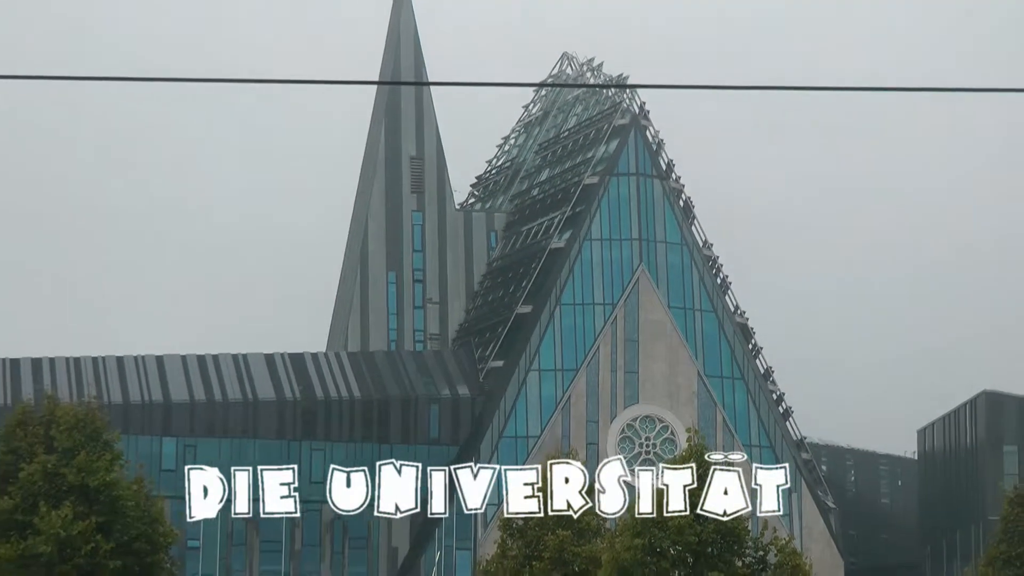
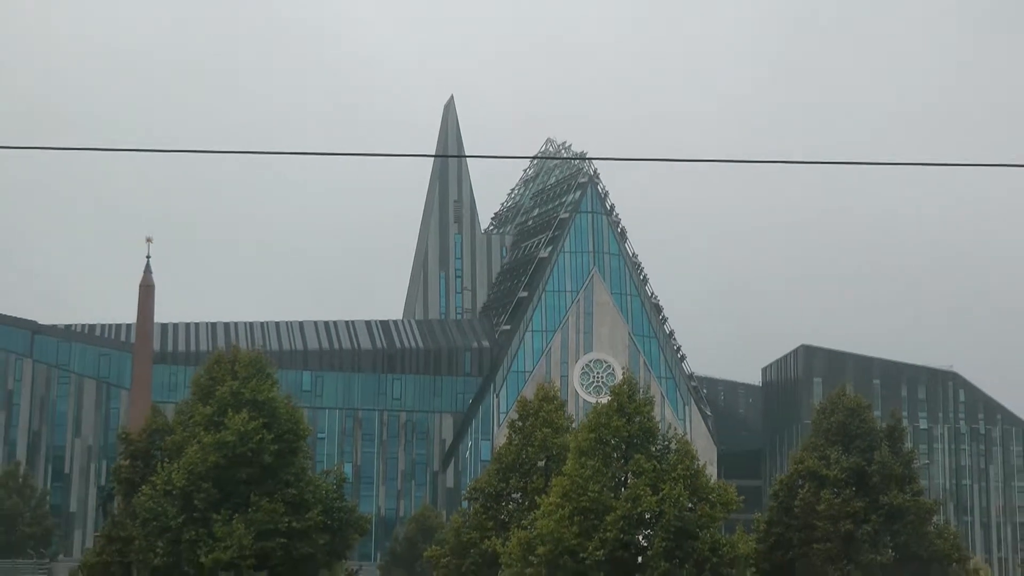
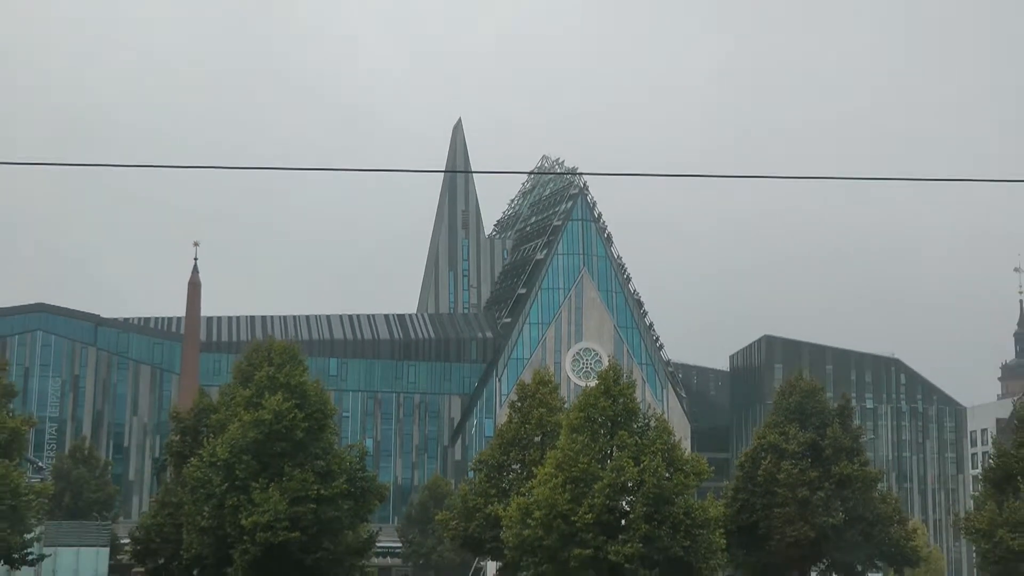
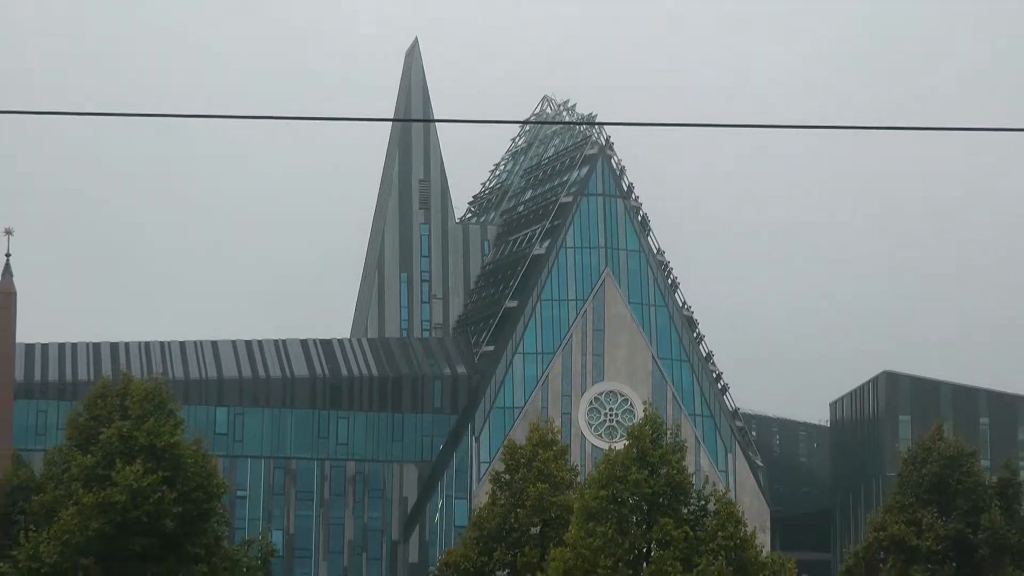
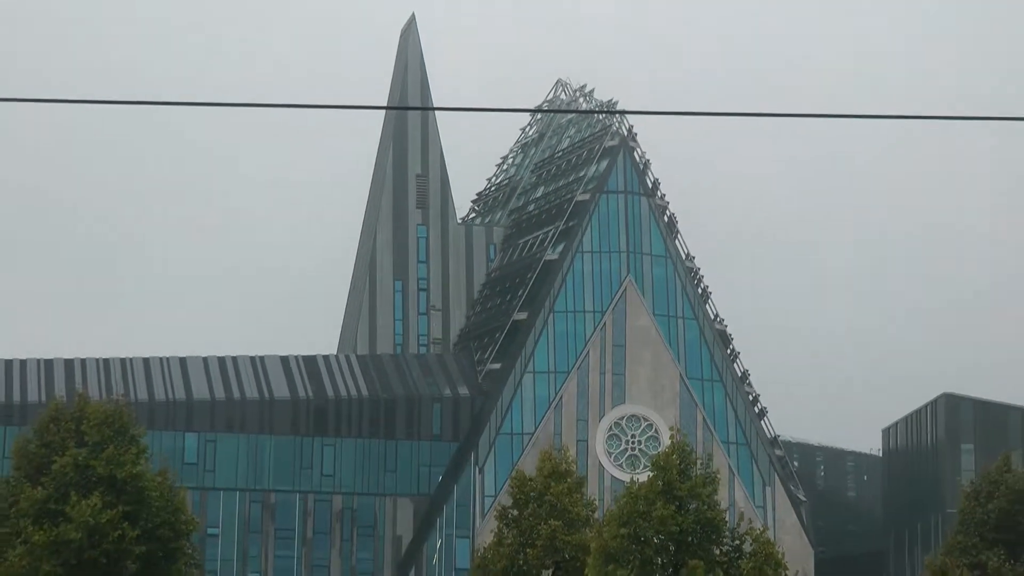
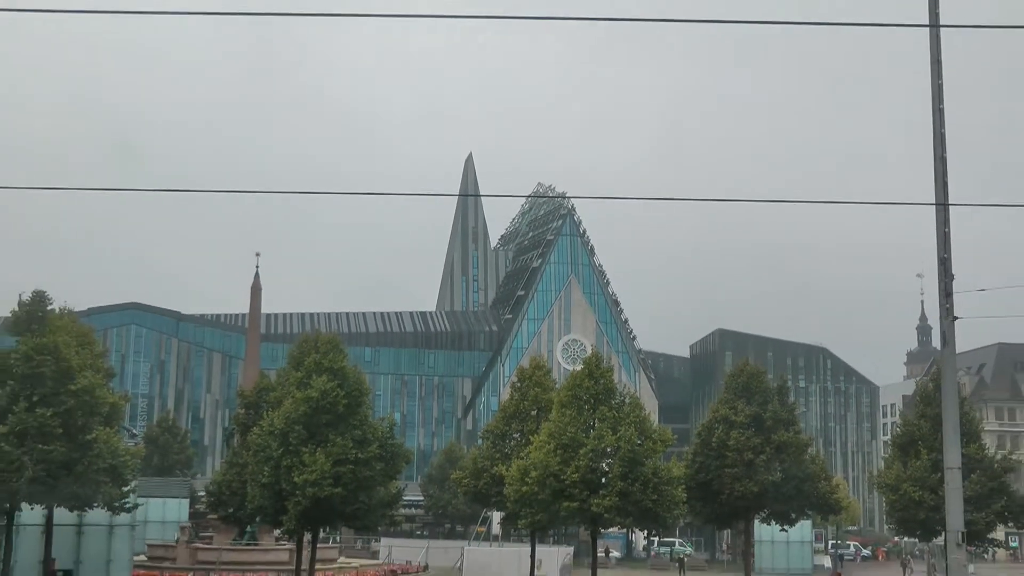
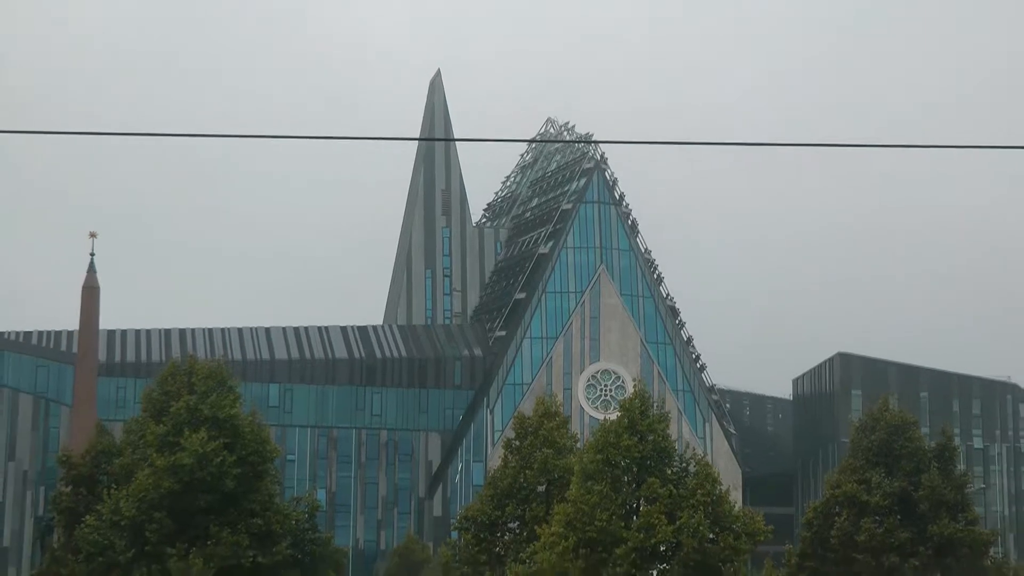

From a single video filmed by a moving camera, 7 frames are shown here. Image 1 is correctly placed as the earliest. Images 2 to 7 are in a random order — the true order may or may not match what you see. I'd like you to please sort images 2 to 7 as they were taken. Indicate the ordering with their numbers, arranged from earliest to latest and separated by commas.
5, 4, 7, 2, 3, 6
